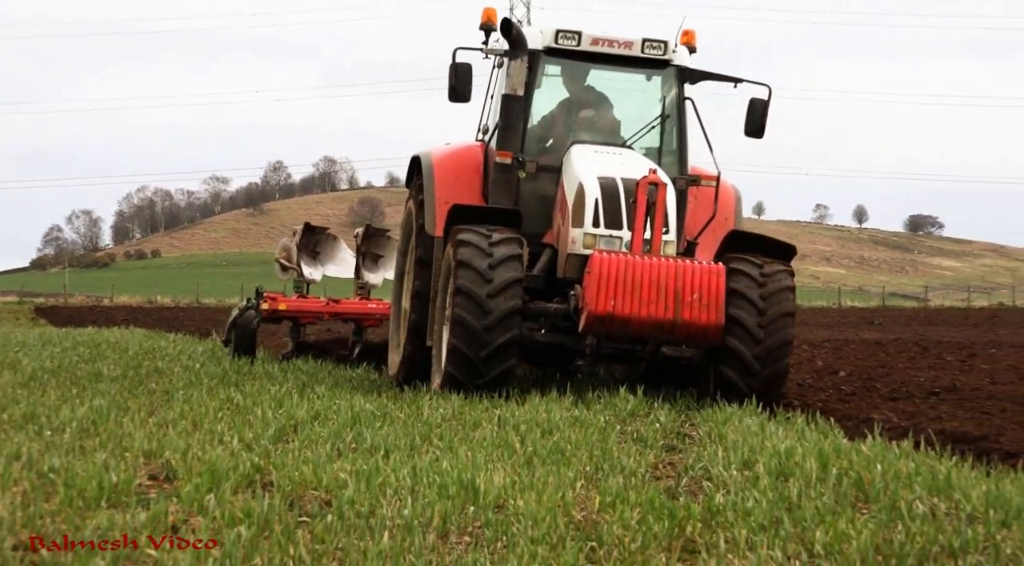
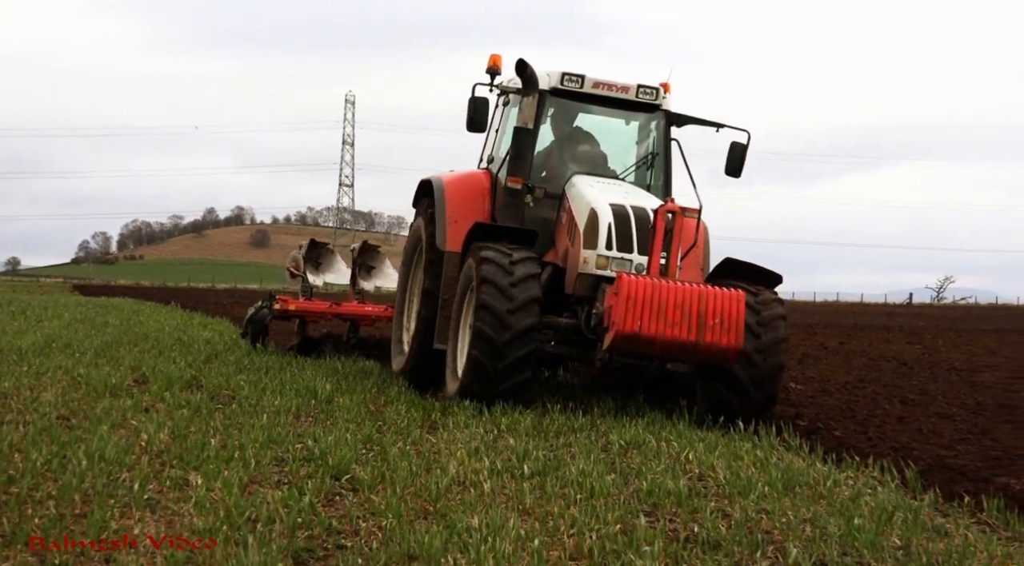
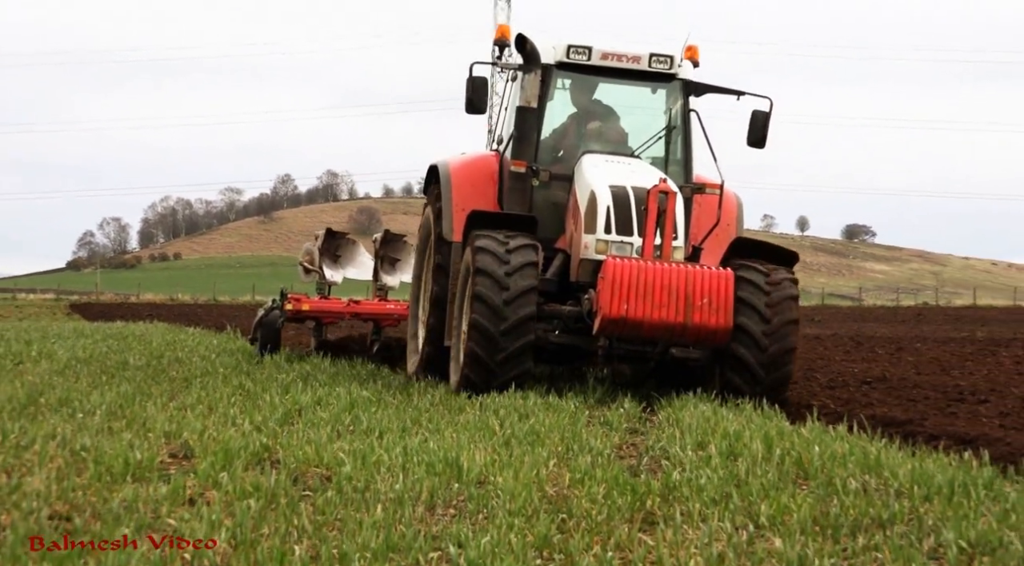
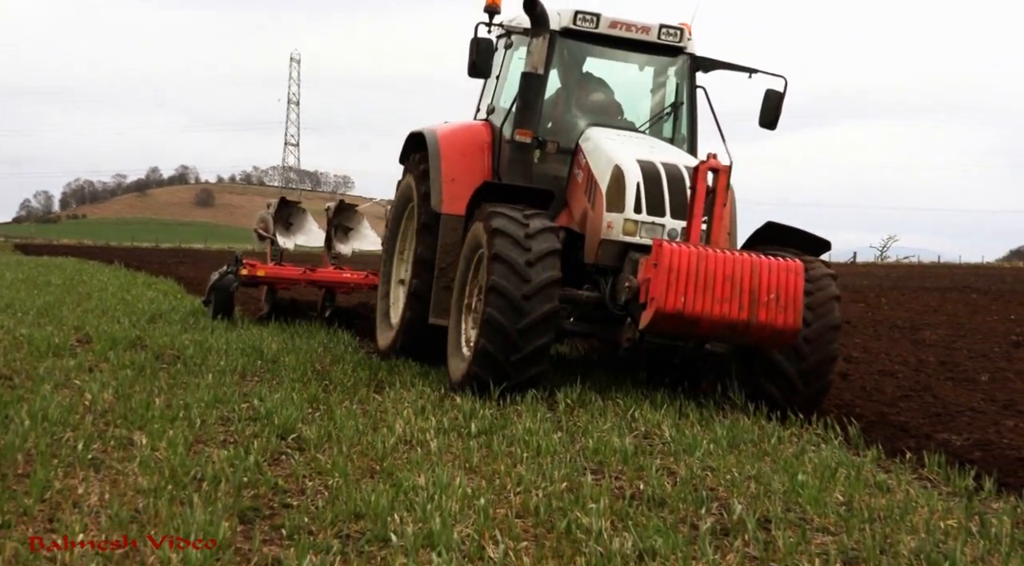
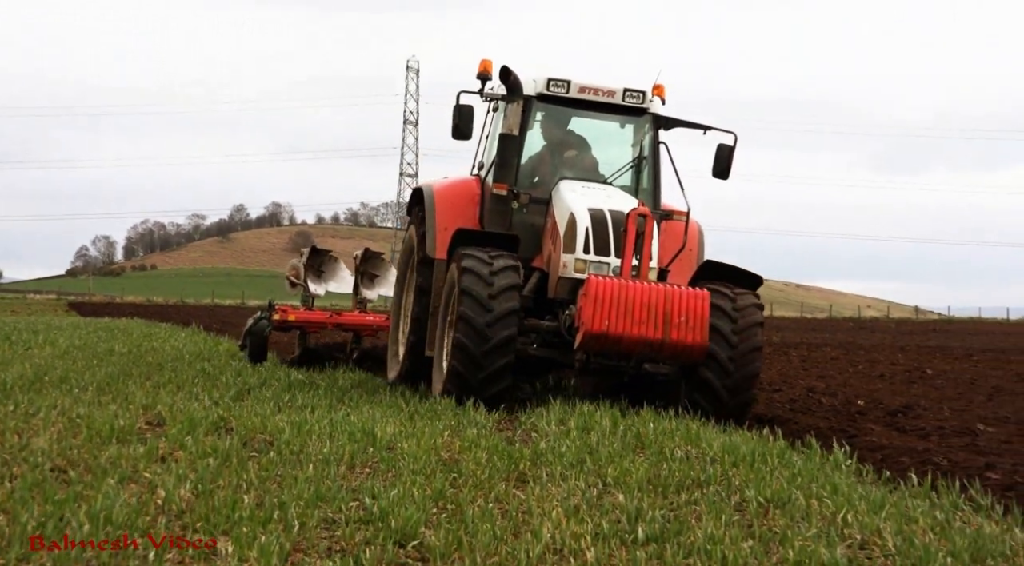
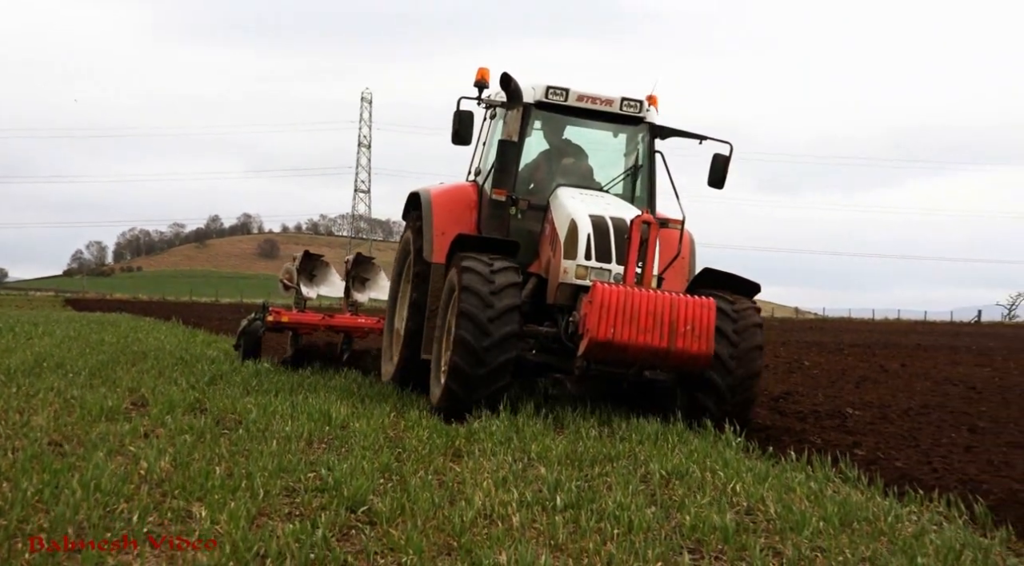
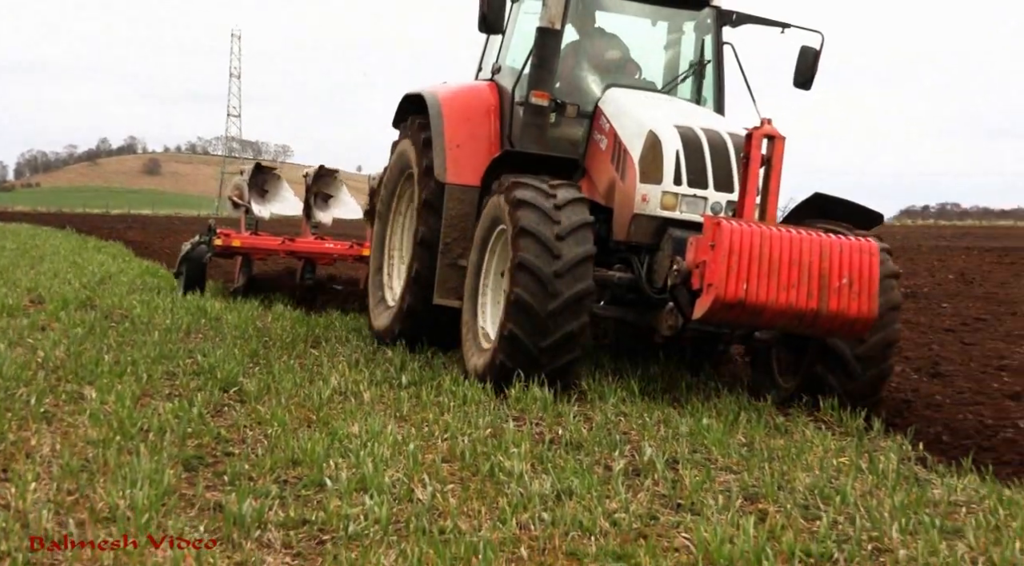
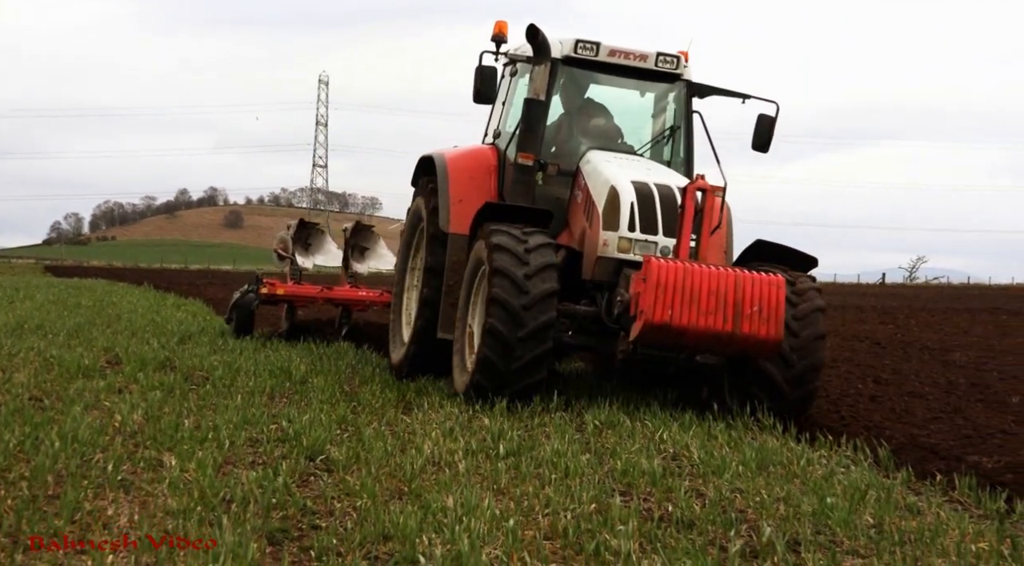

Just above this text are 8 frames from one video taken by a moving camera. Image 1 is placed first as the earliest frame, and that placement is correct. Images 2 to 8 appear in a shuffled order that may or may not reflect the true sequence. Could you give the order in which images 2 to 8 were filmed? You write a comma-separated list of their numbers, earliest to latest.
3, 5, 6, 2, 8, 4, 7
